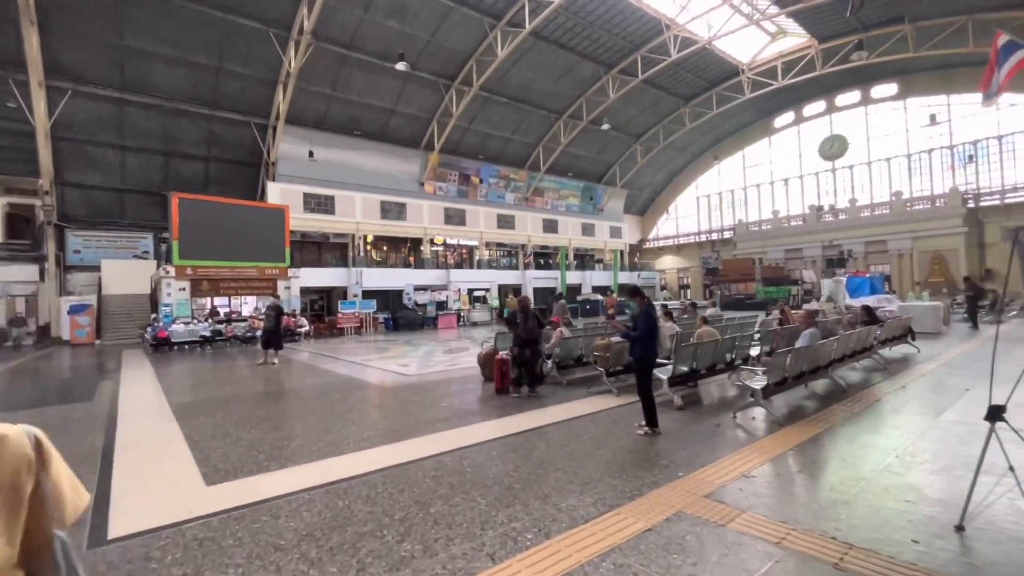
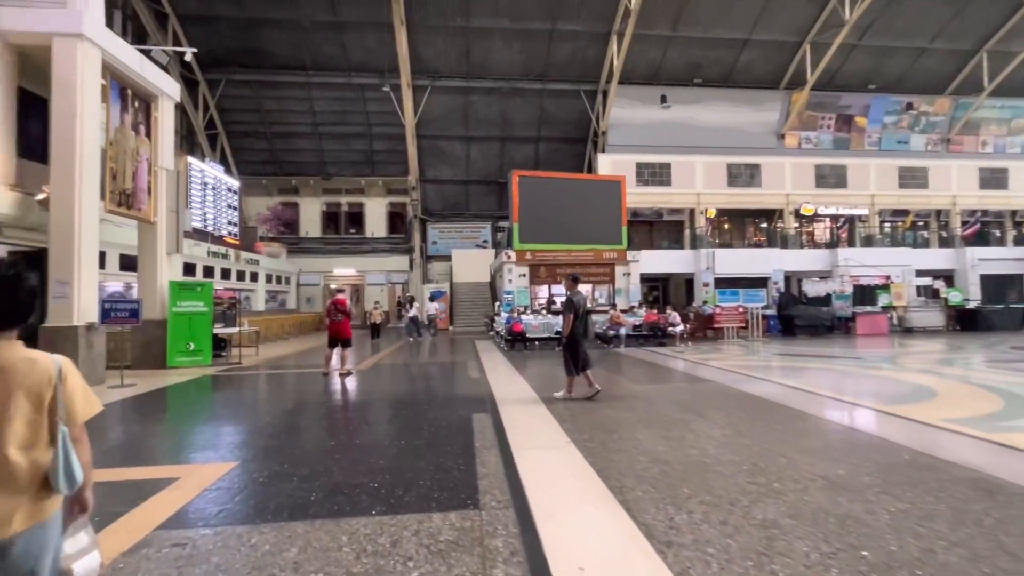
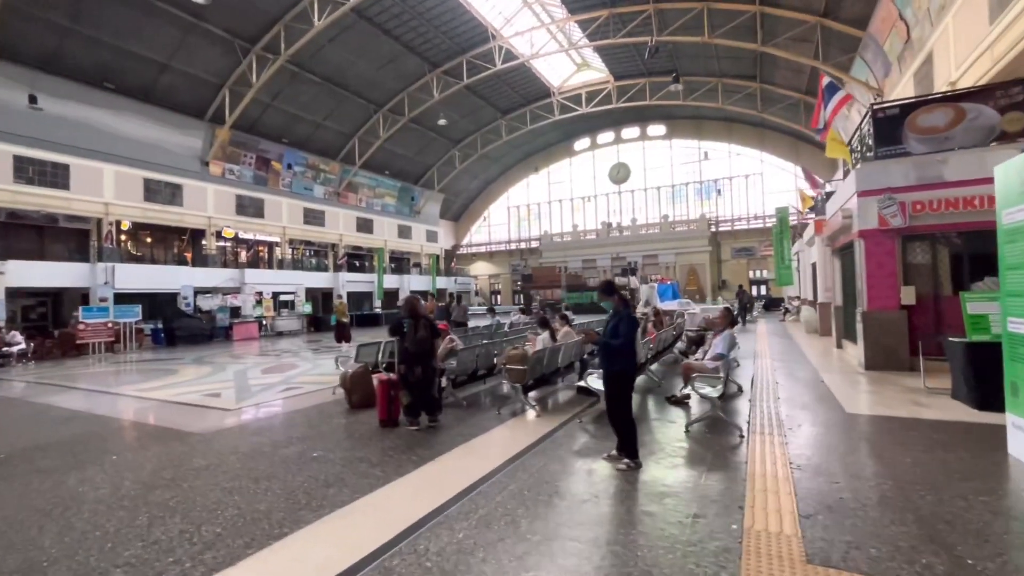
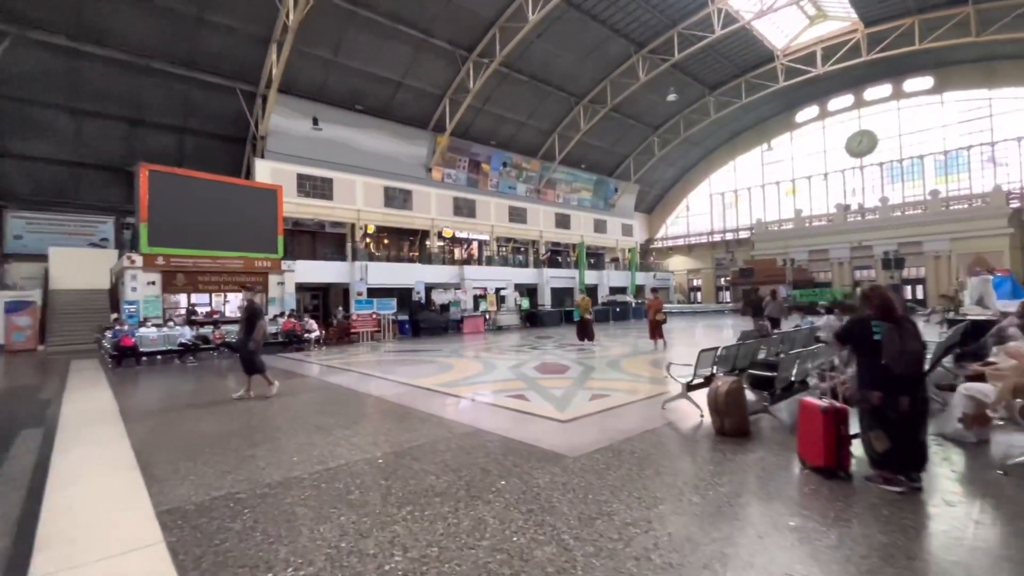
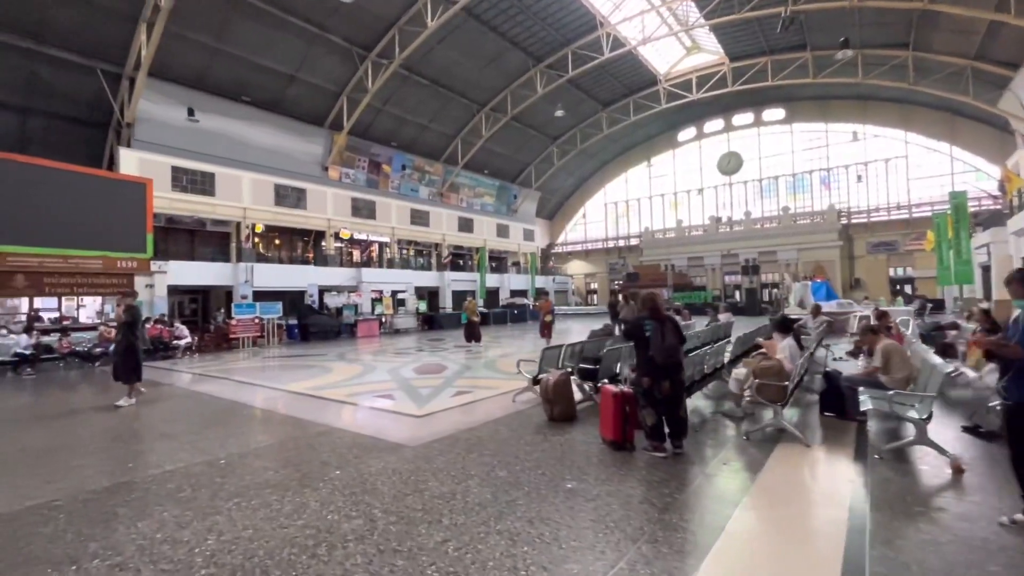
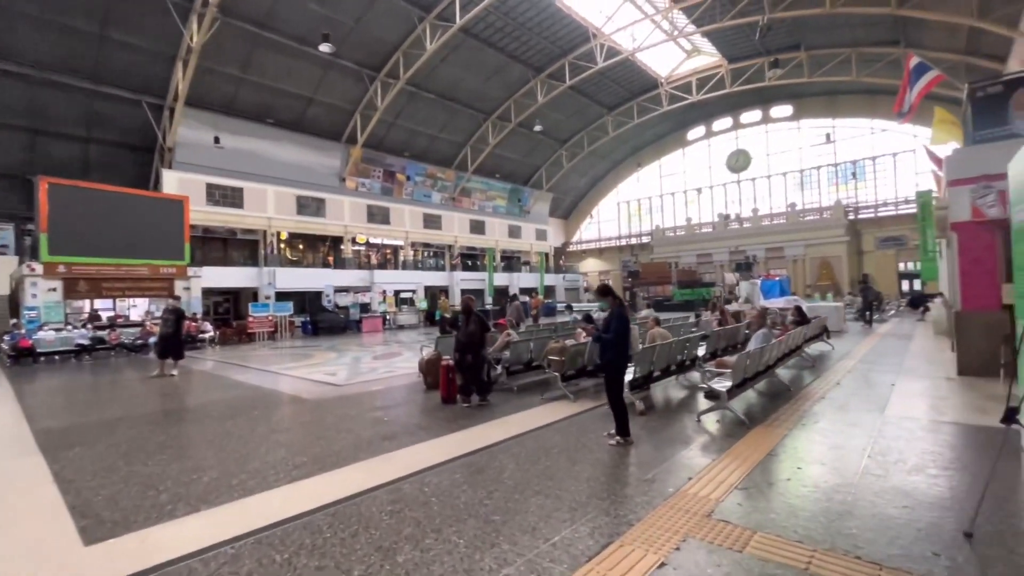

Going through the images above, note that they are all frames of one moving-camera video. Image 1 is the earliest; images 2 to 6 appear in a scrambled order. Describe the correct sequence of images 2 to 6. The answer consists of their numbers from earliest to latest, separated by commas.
6, 3, 5, 4, 2
